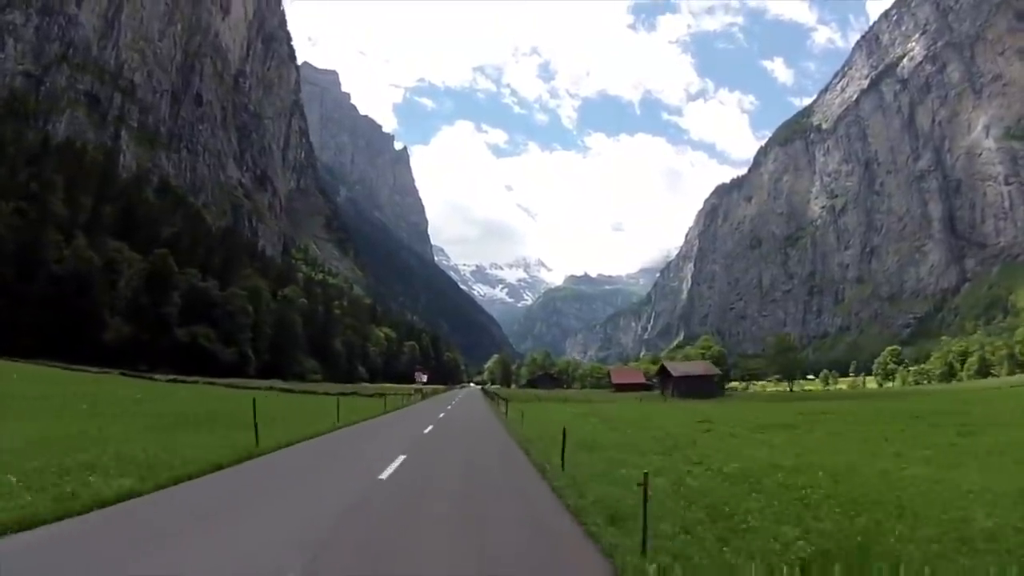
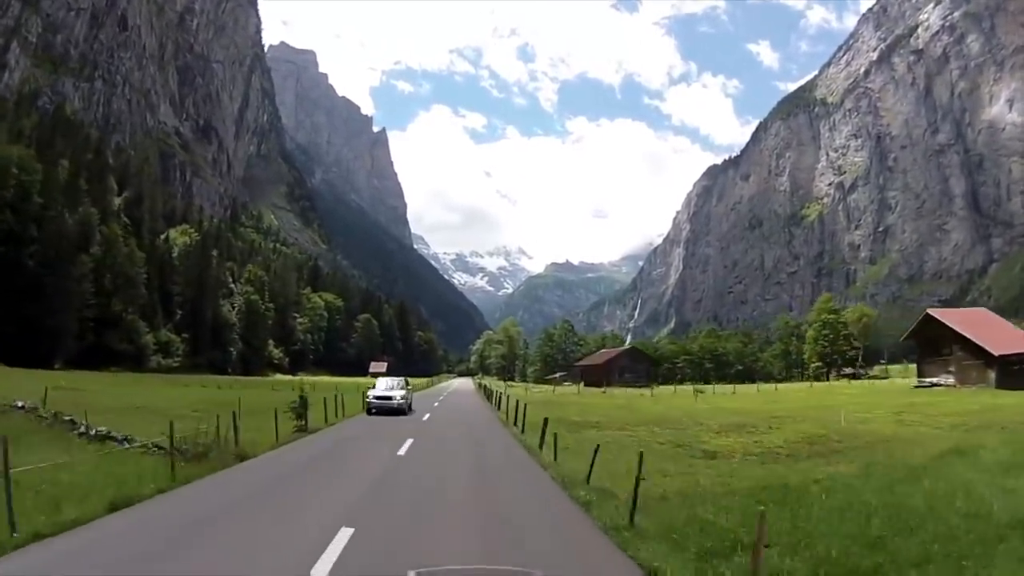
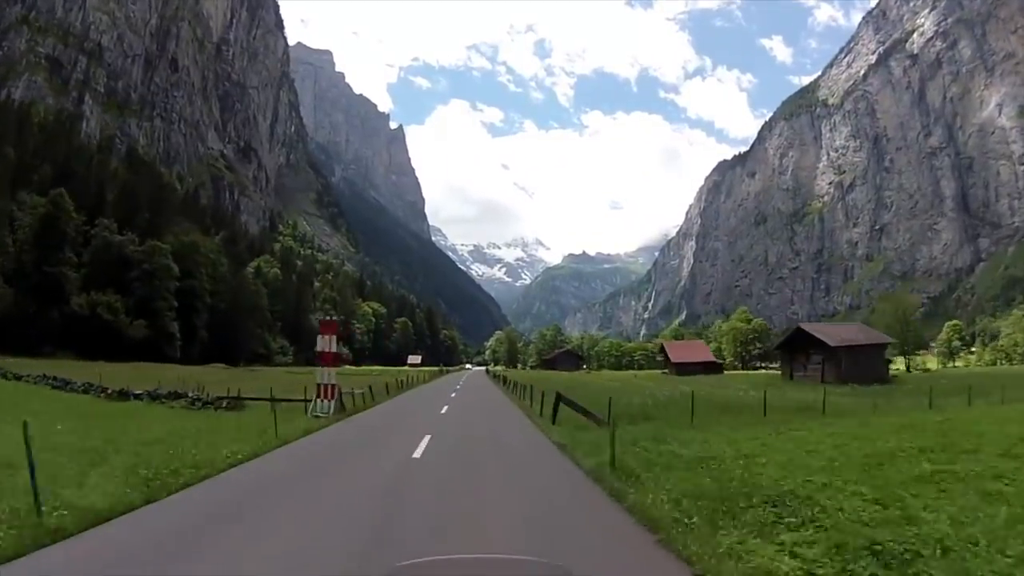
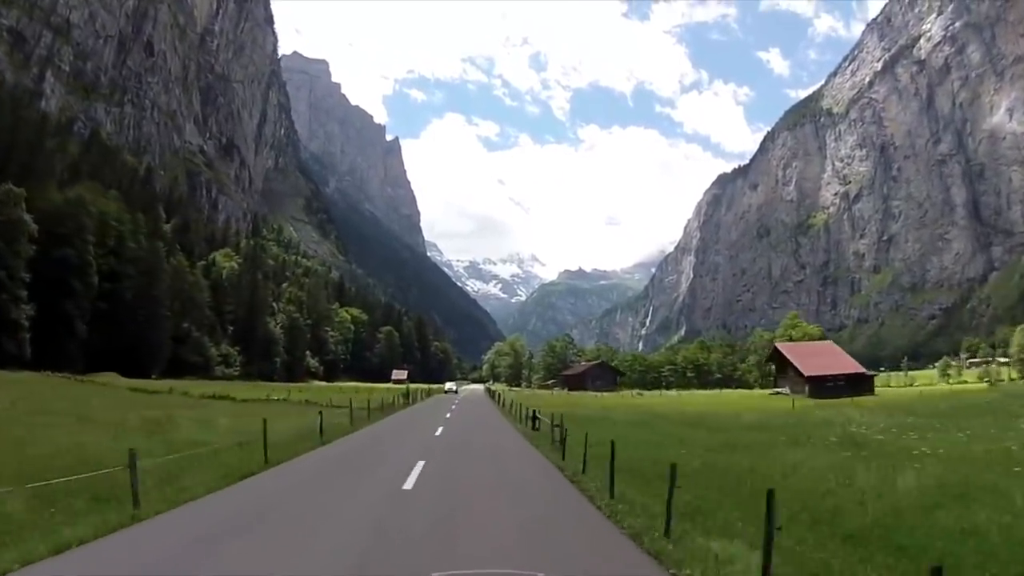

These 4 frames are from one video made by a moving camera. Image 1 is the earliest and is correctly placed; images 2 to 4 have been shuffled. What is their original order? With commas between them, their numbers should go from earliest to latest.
3, 4, 2
